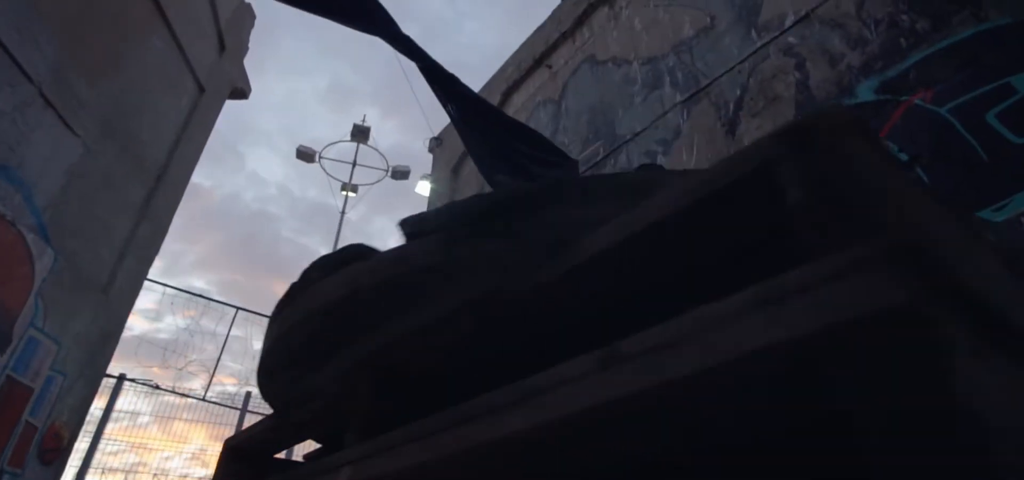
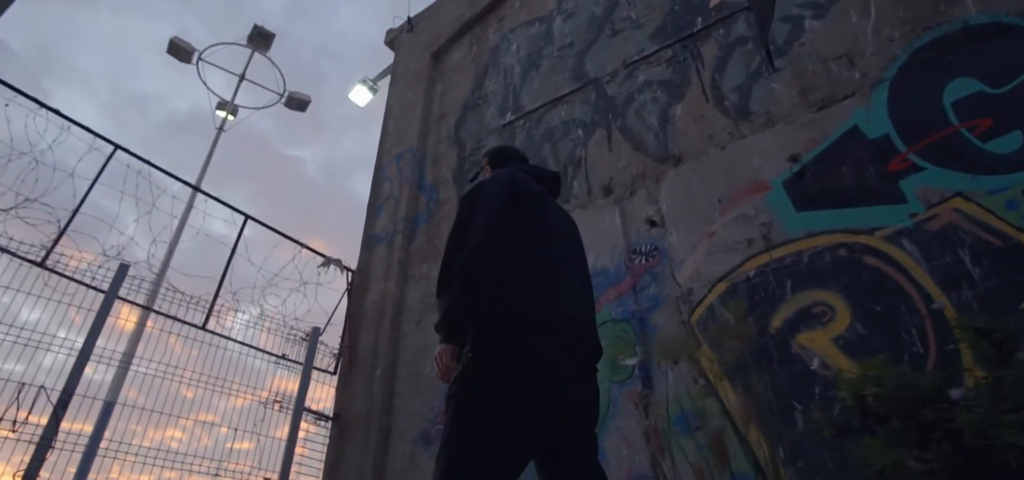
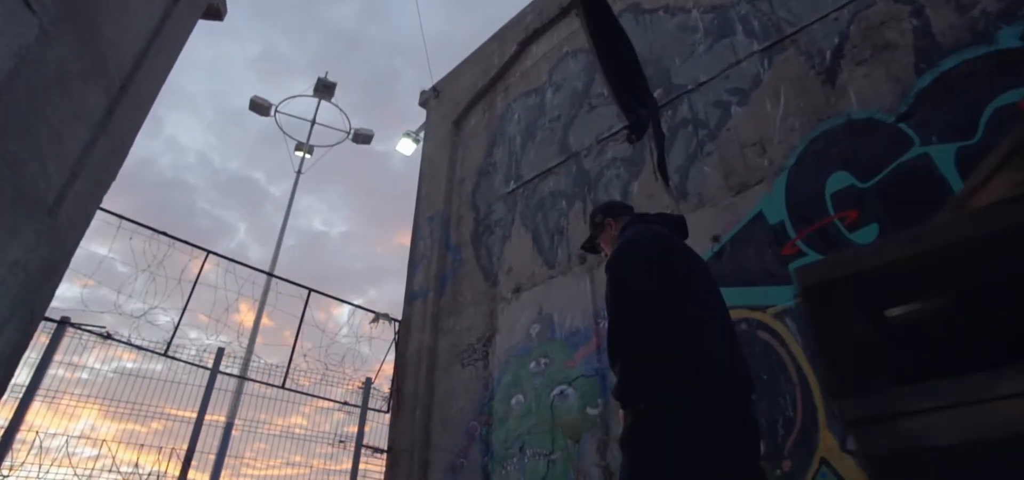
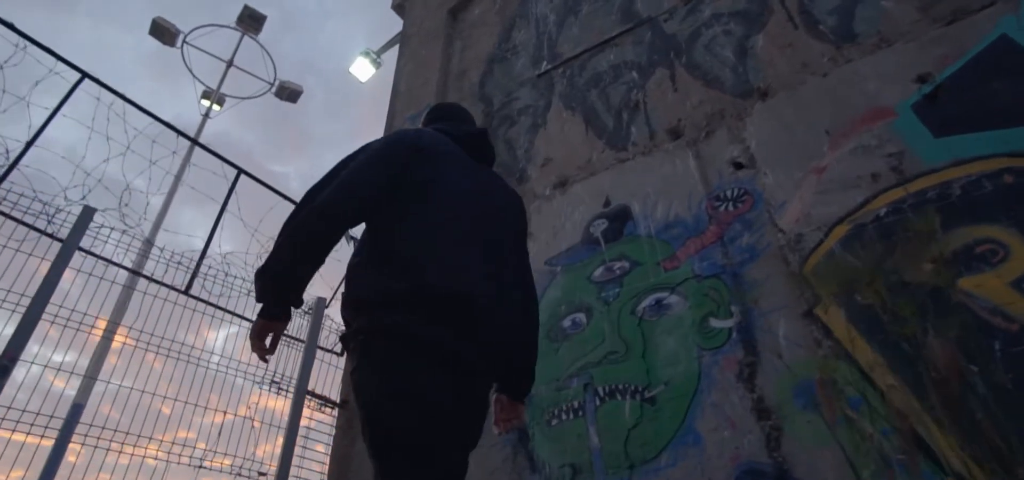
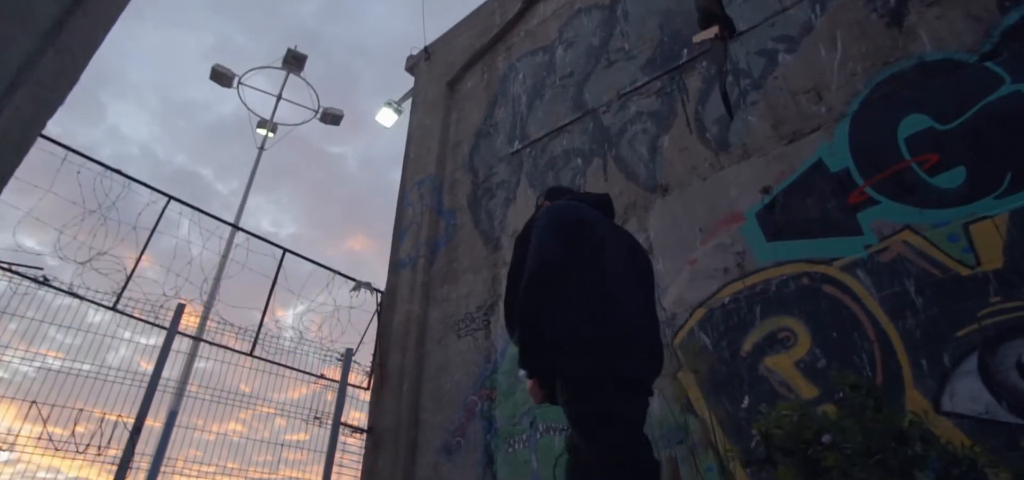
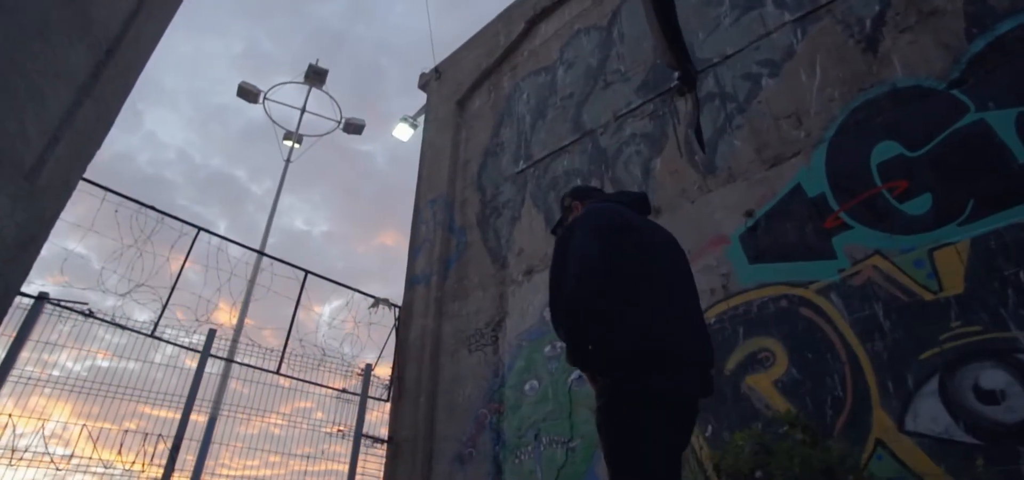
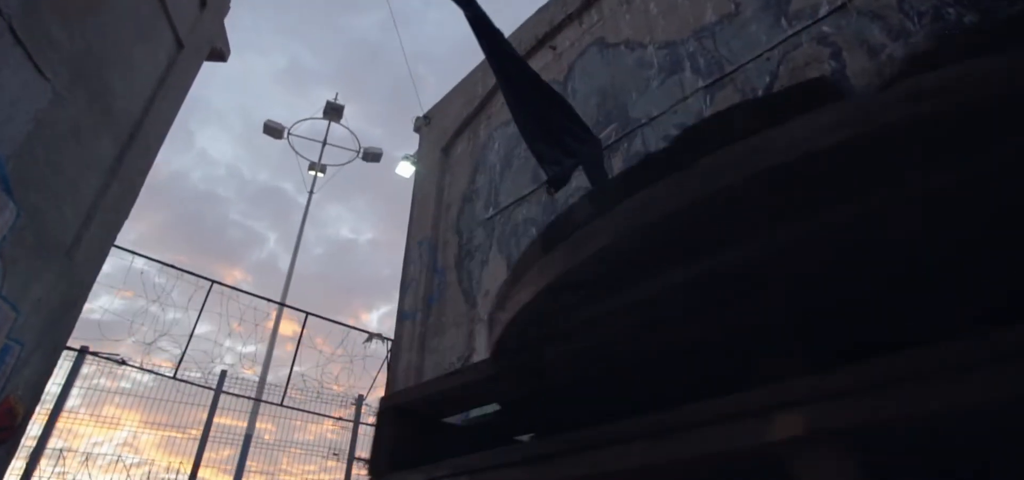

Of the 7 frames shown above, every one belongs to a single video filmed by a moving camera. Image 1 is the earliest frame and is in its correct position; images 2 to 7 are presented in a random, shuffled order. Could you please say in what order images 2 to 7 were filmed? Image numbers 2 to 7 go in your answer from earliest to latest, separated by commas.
7, 3, 6, 5, 2, 4
